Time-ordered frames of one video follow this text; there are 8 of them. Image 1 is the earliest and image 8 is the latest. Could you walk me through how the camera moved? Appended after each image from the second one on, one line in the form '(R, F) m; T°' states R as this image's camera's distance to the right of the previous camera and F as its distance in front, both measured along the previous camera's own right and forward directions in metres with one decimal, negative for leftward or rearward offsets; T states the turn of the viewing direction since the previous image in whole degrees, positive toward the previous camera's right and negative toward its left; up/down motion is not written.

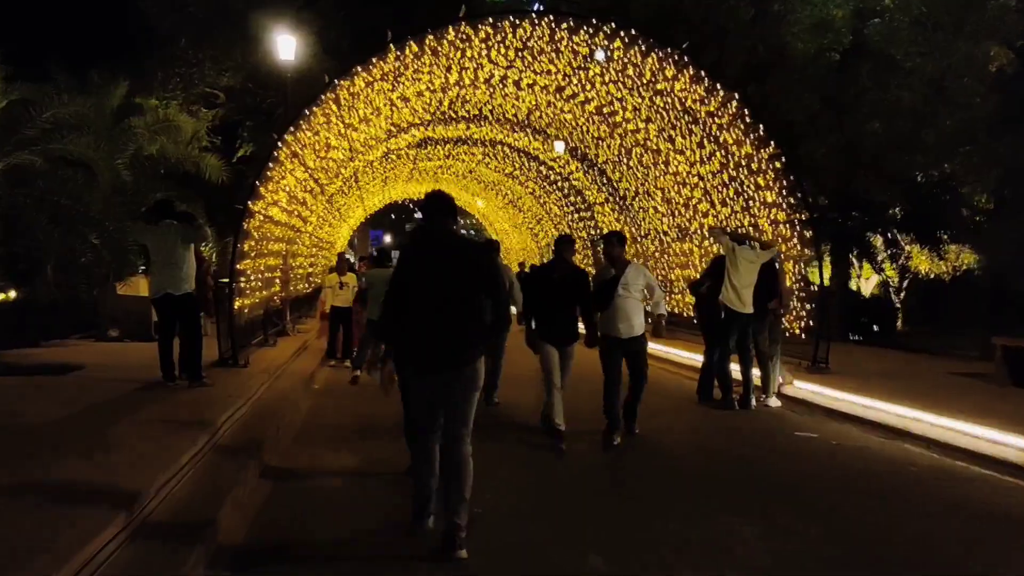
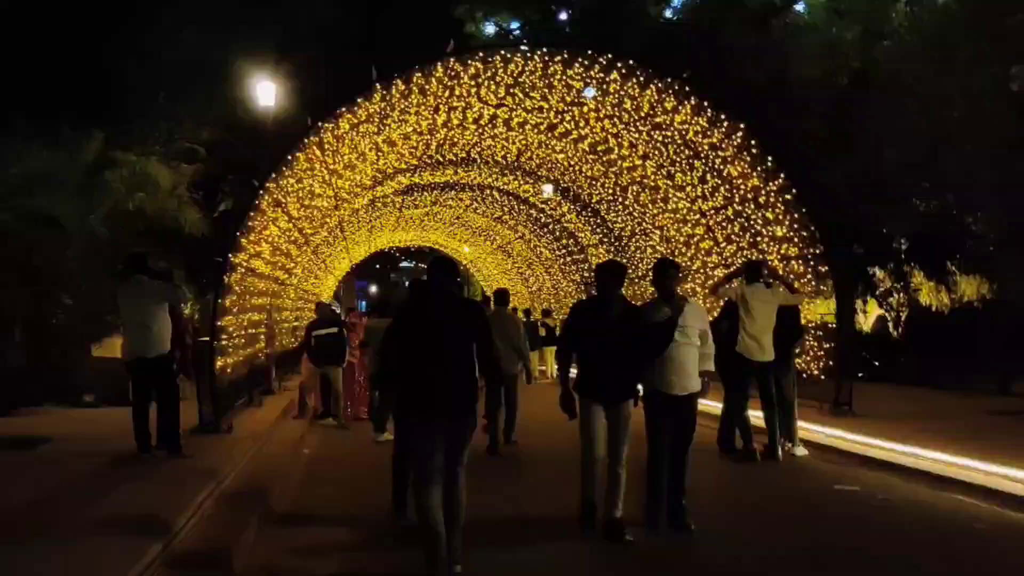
(-0.2, +1.2) m; +1°
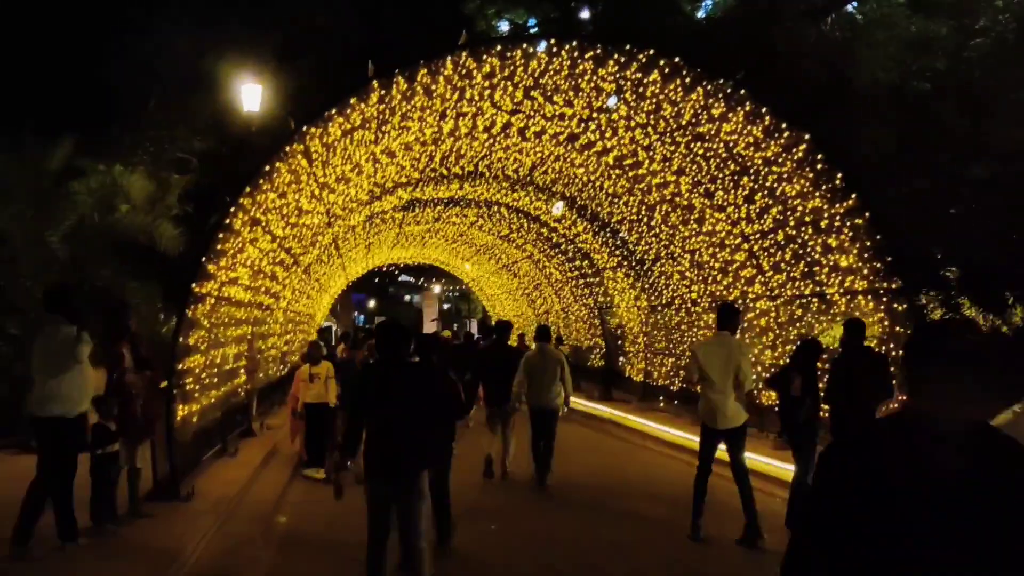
(-0.3, +2.9) m; 0°
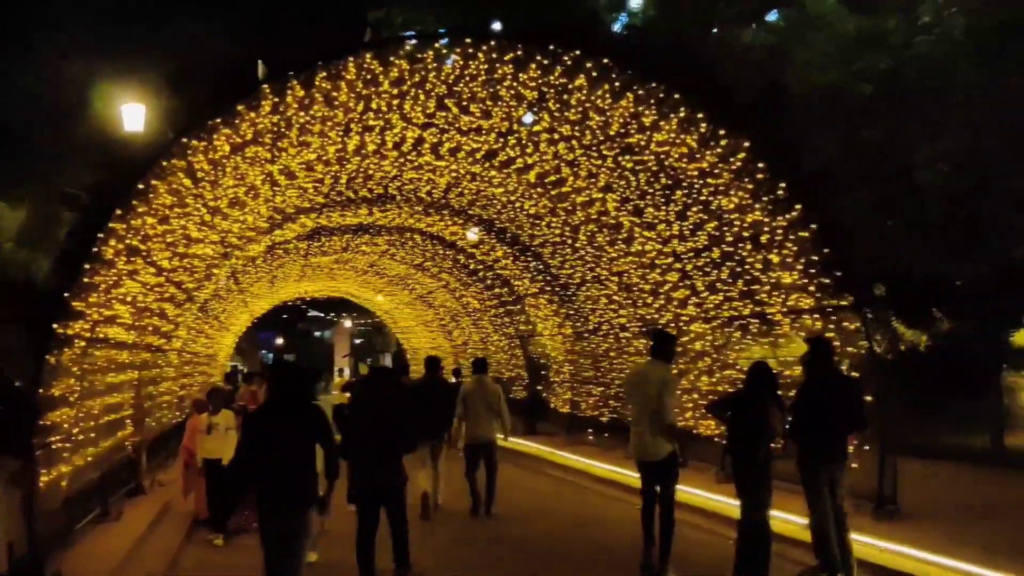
(-0.1, +1.7) m; +5°
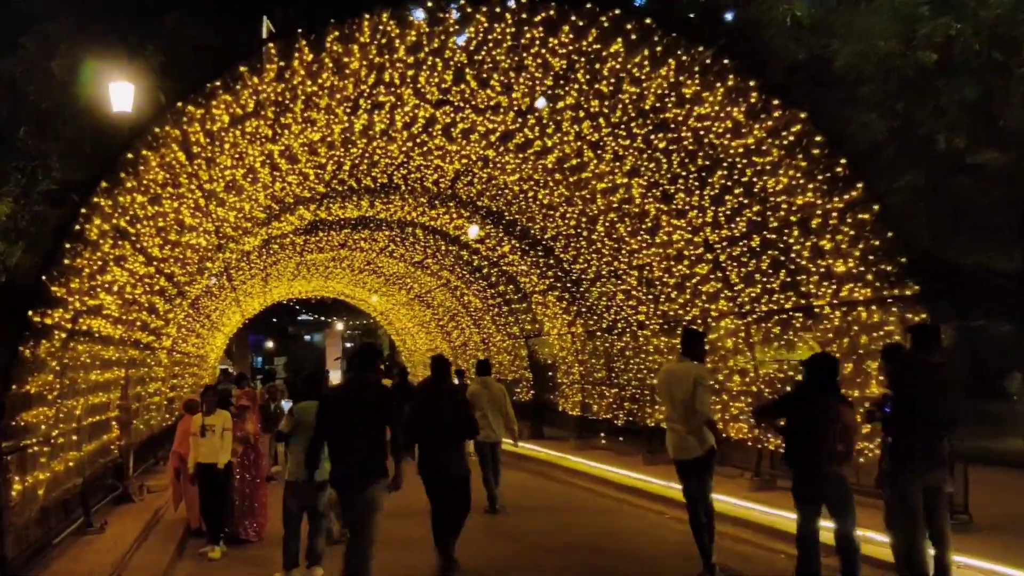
(-0.5, +1.4) m; +1°
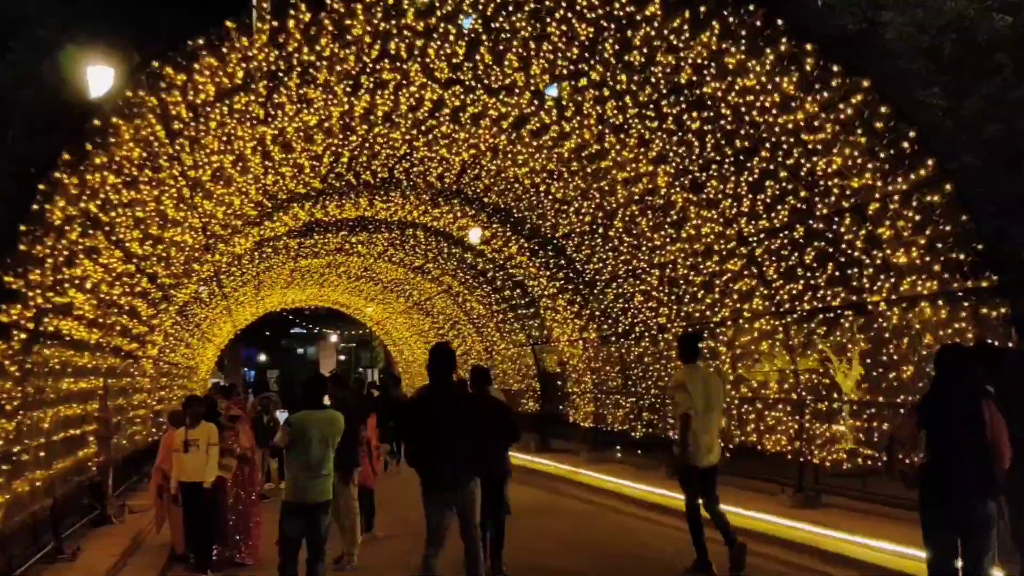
(-0.4, +1.6) m; 0°
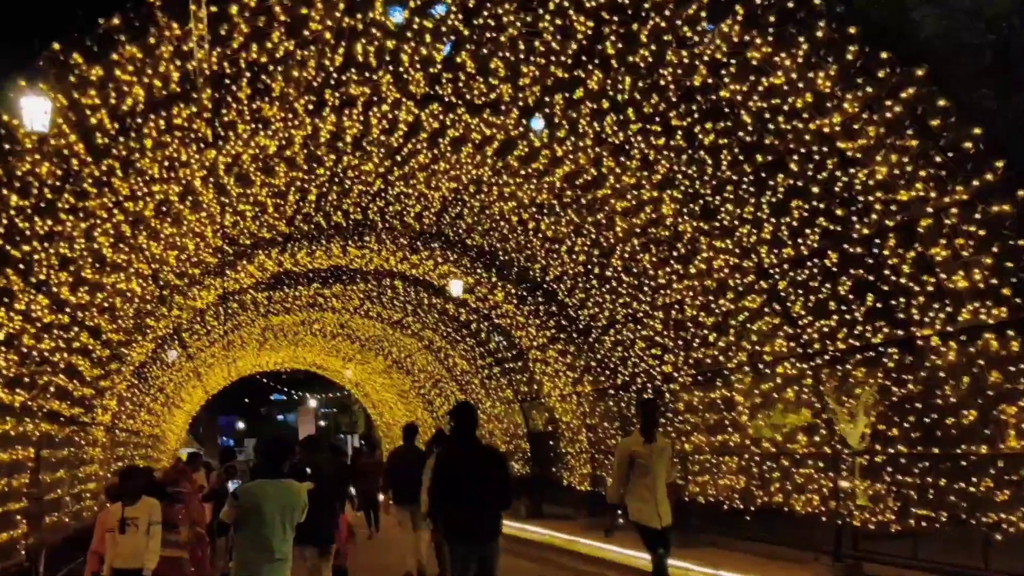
(-0.1, +2.0) m; +1°
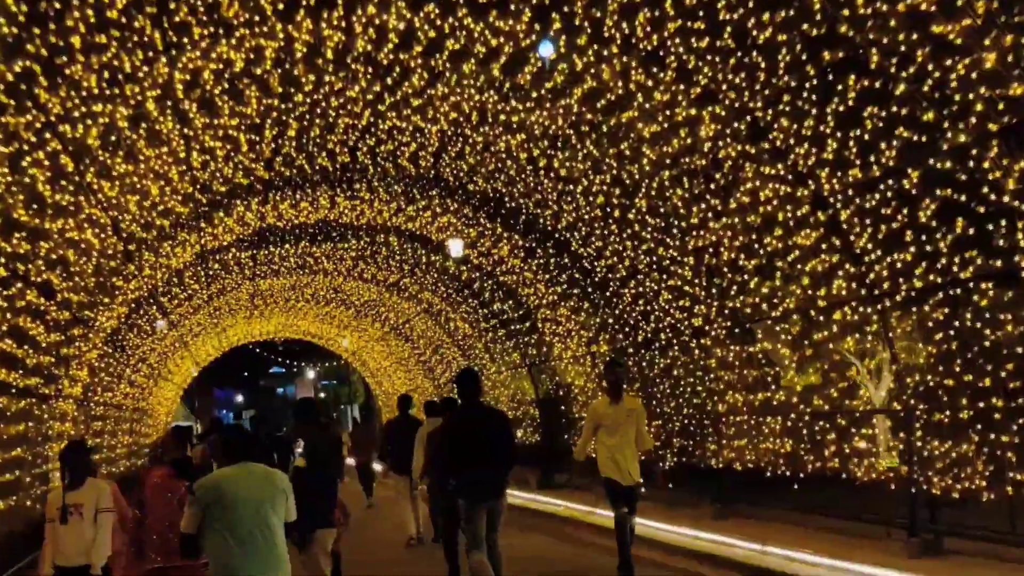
(-0.2, +2.1) m; 0°
